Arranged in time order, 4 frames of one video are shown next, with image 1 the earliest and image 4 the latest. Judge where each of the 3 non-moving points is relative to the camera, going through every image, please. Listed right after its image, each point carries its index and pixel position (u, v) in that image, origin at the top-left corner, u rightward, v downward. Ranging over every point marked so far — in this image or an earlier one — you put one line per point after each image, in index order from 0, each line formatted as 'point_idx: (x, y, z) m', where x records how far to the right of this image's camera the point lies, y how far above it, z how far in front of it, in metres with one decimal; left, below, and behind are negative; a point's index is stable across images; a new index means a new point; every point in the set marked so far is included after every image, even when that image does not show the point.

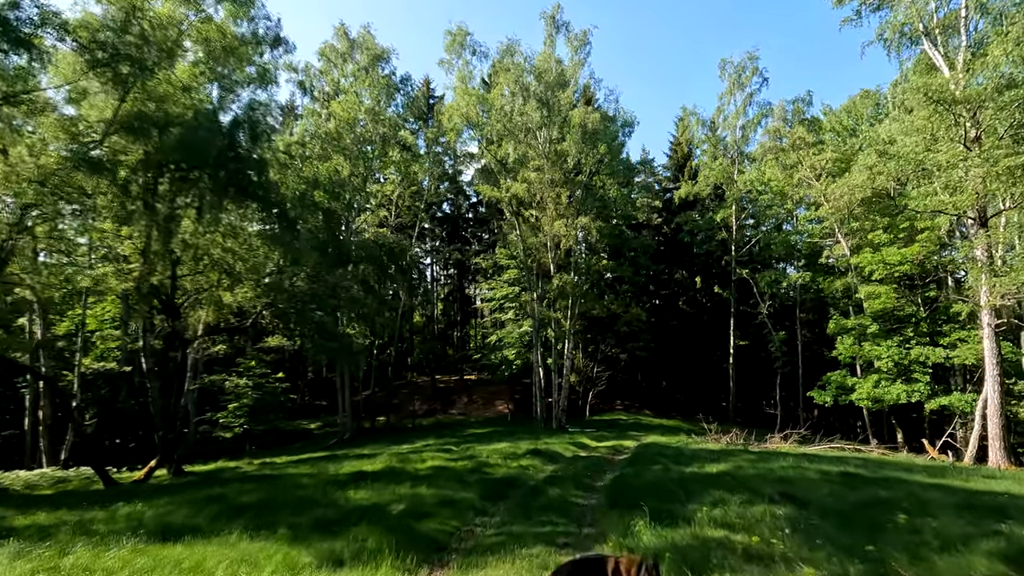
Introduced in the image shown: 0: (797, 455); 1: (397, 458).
0: (+8.1, -4.8, +15.2) m
1: (-3.8, -5.6, +17.6) m
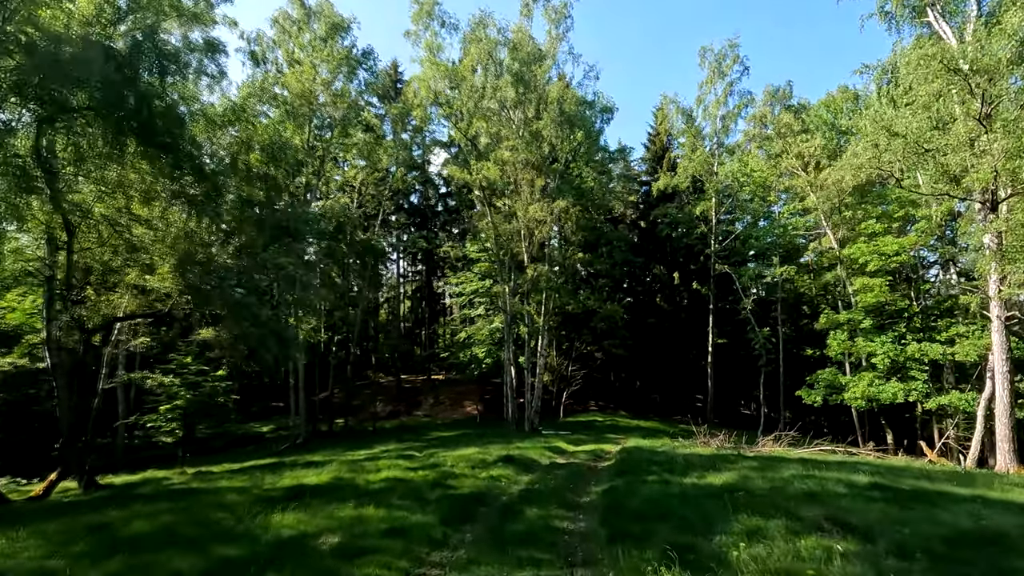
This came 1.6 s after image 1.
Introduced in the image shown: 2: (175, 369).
0: (+7.3, -4.4, +13.7) m
1: (-4.7, -5.1, +15.3) m
2: (-12.5, -3.0, +19.9) m
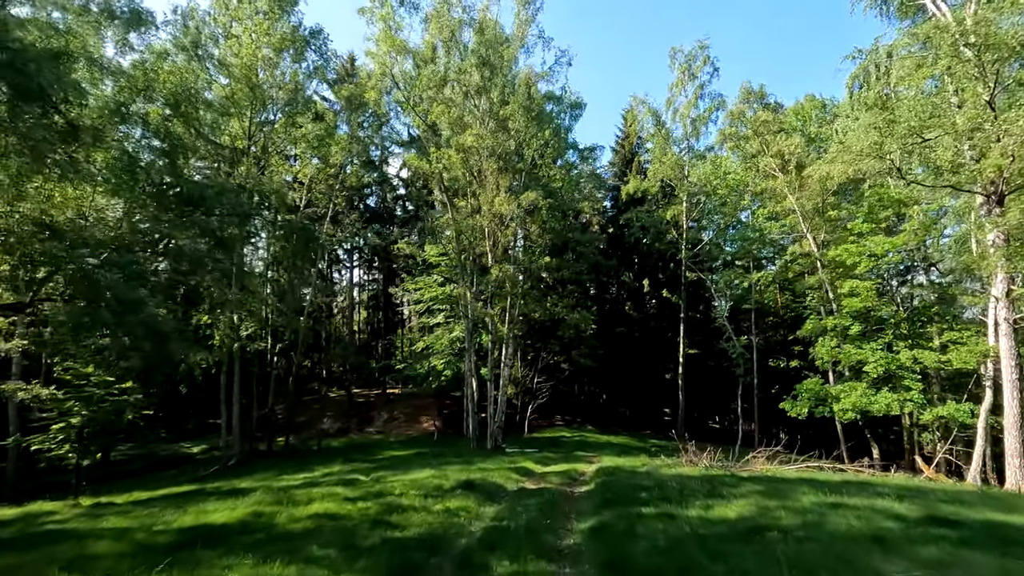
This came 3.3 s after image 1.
0: (+6.5, -4.3, +11.9) m
1: (-5.6, -5.0, +12.7) m
2: (-13.7, -2.9, +16.7) m
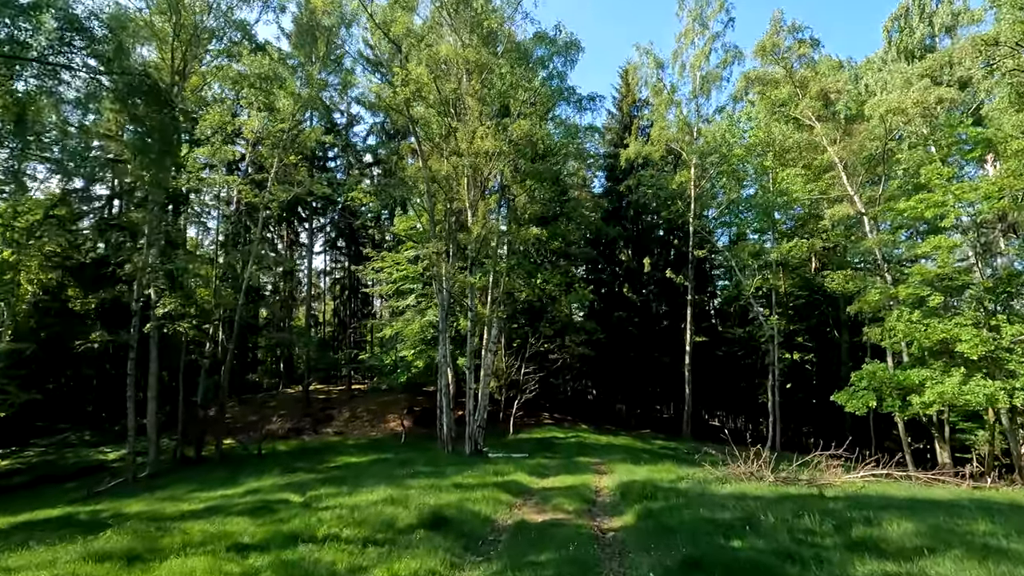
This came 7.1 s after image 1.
0: (+6.4, -3.2, +7.7) m
1: (-5.7, -3.8, +8.0) m
2: (-14.0, -1.6, +11.7) m
